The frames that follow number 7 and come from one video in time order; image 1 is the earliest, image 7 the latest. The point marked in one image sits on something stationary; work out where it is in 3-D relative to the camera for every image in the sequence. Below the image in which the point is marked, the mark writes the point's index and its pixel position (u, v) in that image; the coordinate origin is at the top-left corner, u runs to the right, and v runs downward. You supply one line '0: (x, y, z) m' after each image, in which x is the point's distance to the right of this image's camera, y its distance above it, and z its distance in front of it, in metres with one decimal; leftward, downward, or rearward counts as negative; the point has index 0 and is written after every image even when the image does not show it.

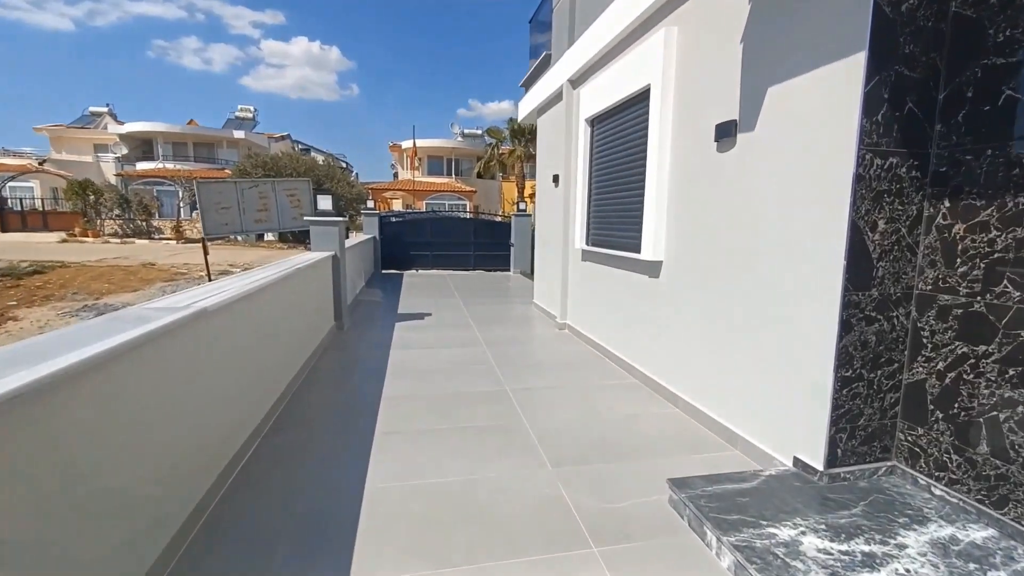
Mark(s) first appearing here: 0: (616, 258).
0: (+1.1, +0.3, +4.6) m
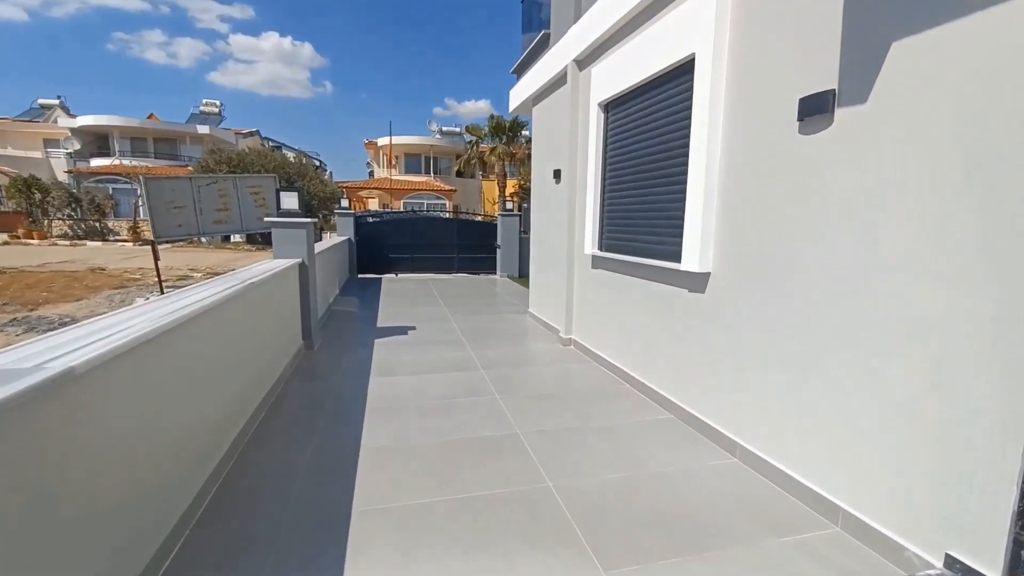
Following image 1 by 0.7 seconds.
0: (+1.1, +0.2, +3.9) m
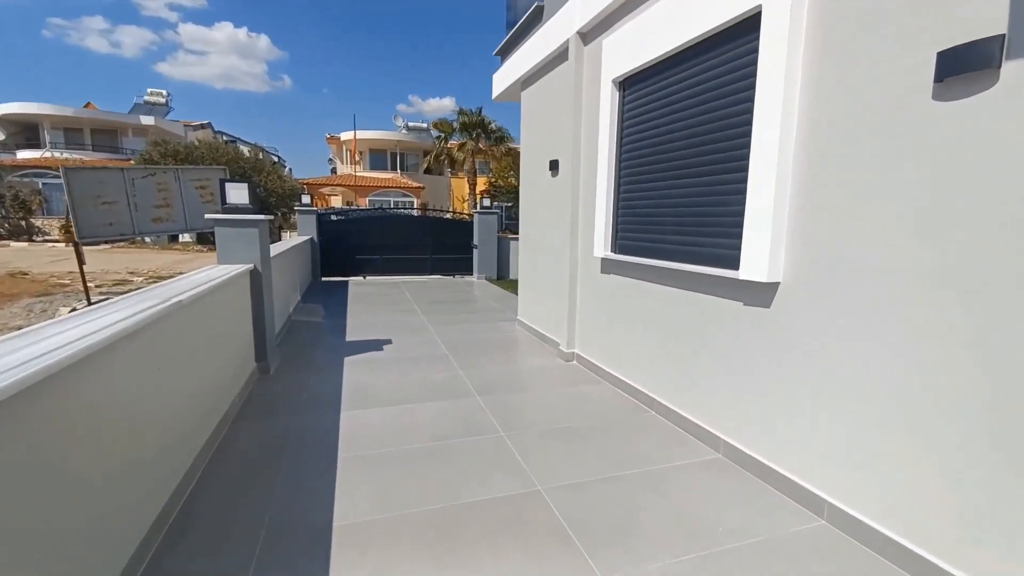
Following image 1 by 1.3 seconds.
0: (+1.1, +0.1, +3.3) m
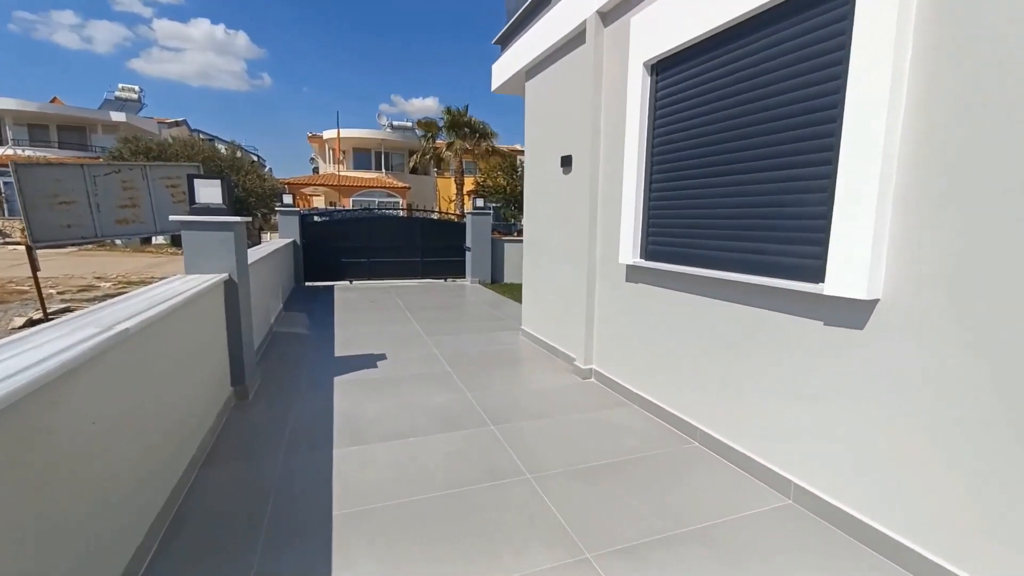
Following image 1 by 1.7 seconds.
0: (+1.3, 0.0, +2.8) m
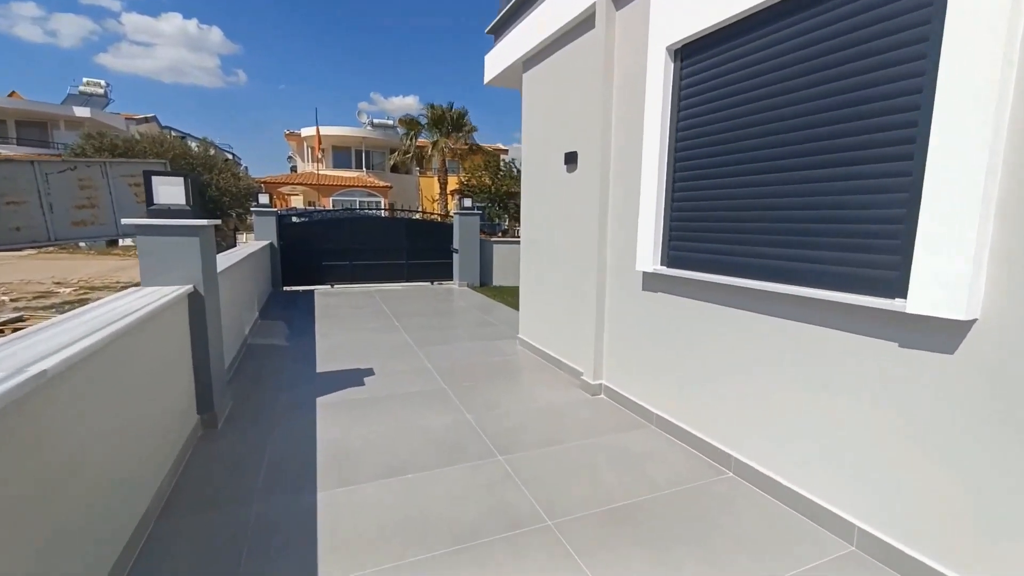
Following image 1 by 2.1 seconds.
0: (+1.4, 0.0, +2.5) m
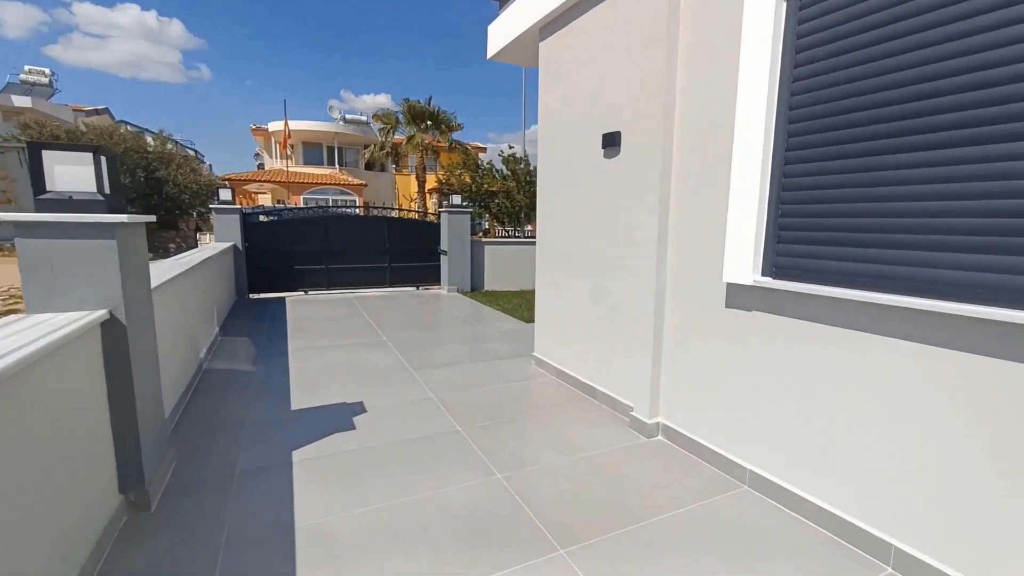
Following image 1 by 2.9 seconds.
0: (+1.7, -0.1, +1.7) m
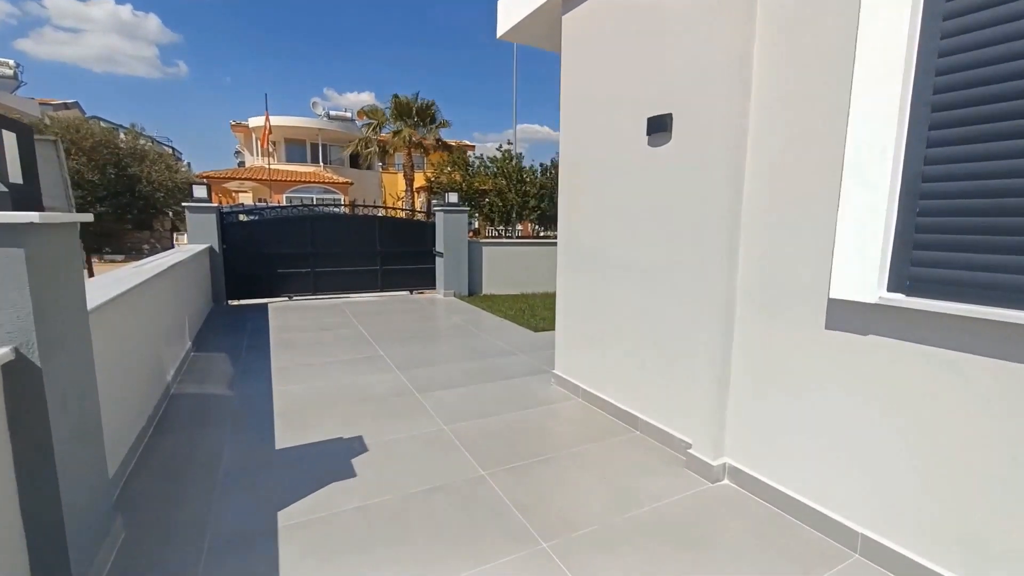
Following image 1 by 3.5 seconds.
0: (+1.9, -0.2, +1.2) m
